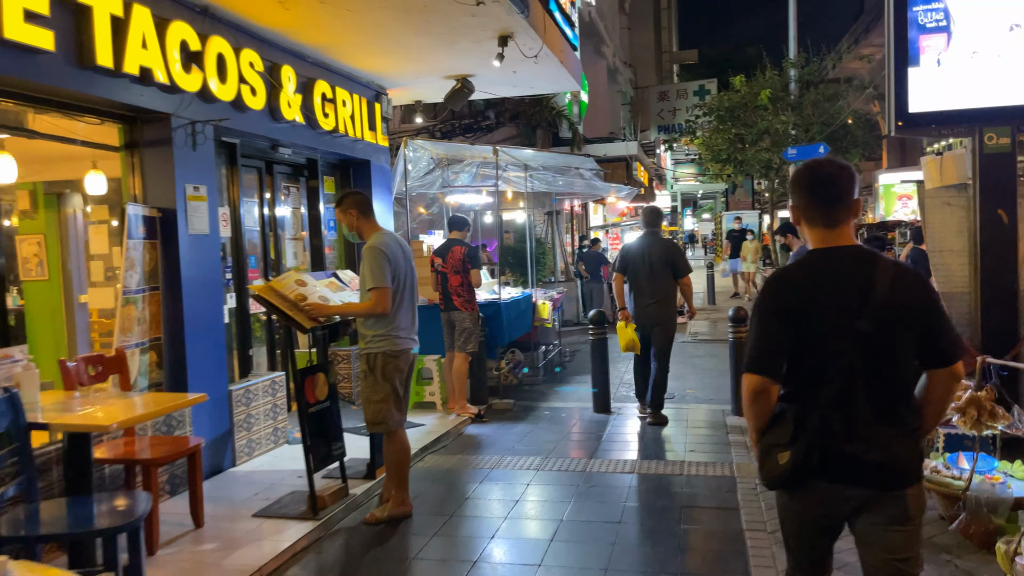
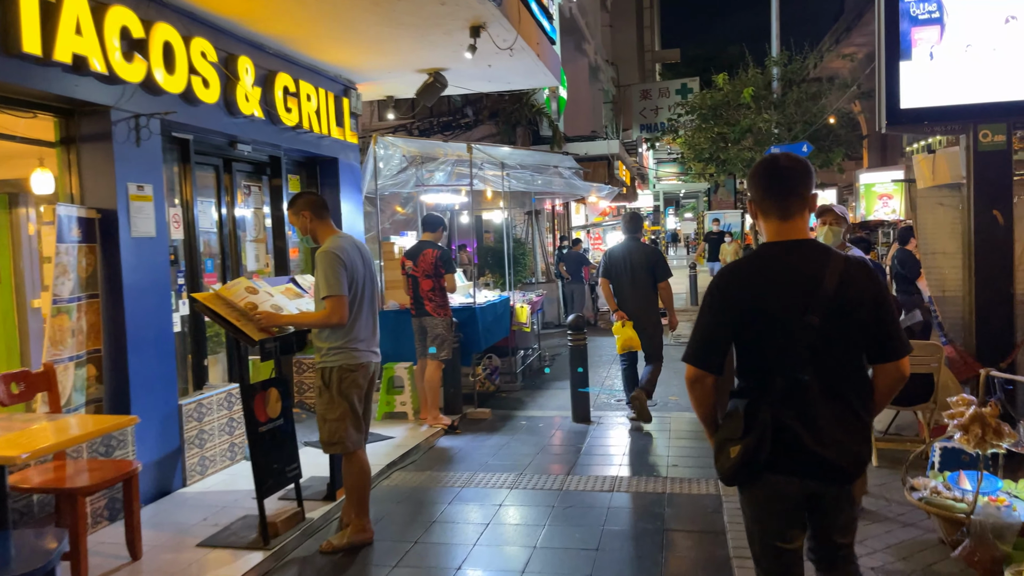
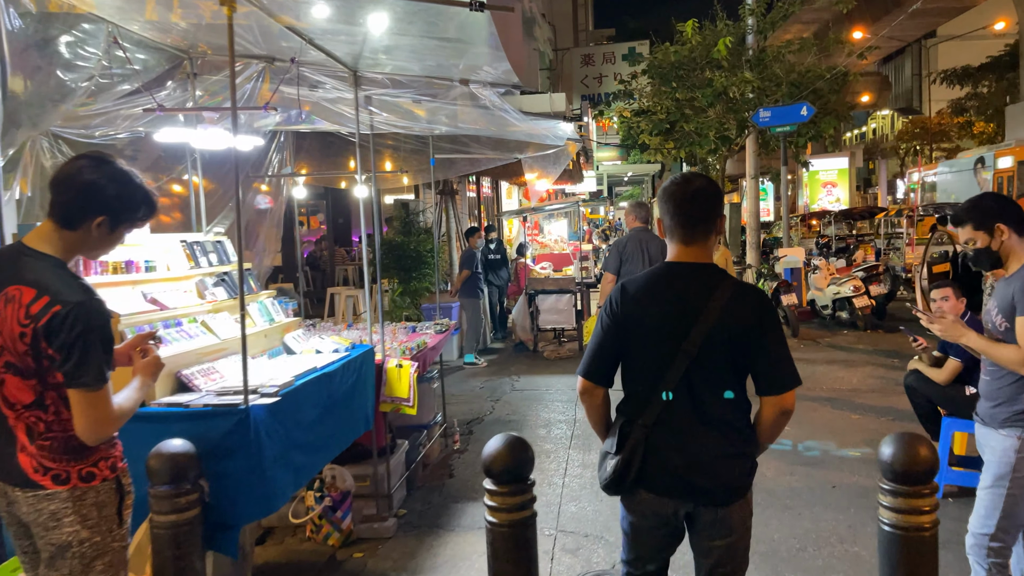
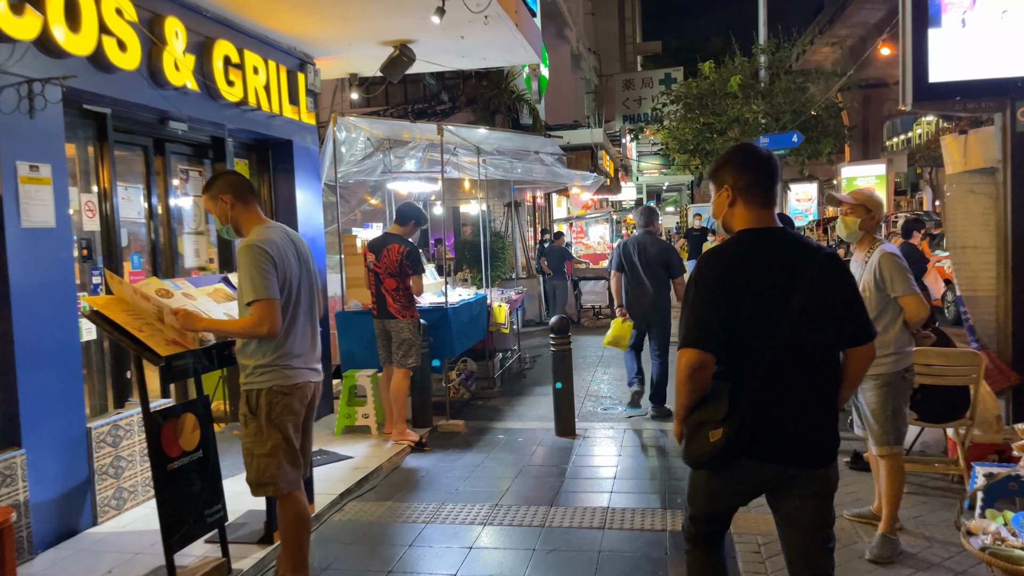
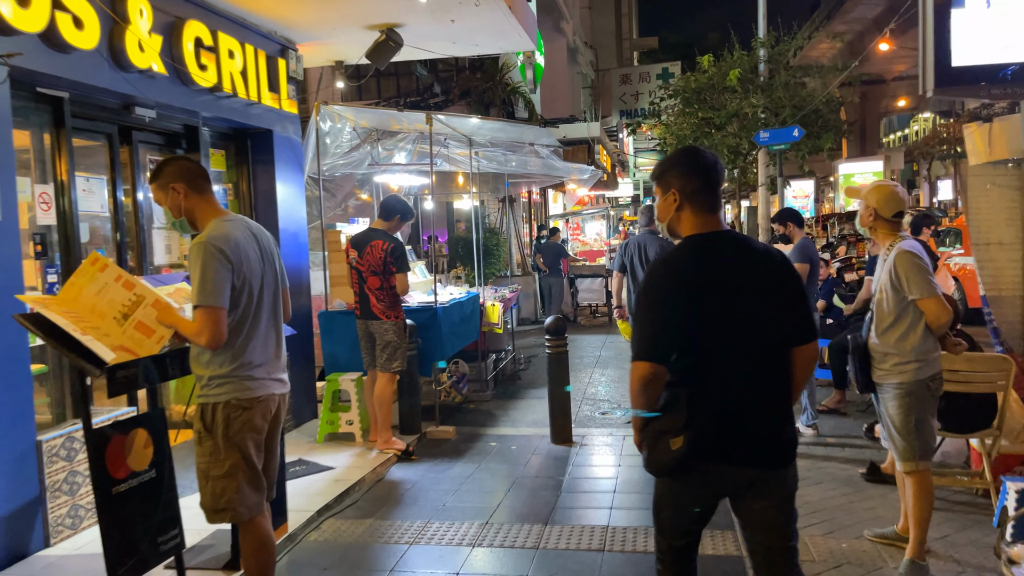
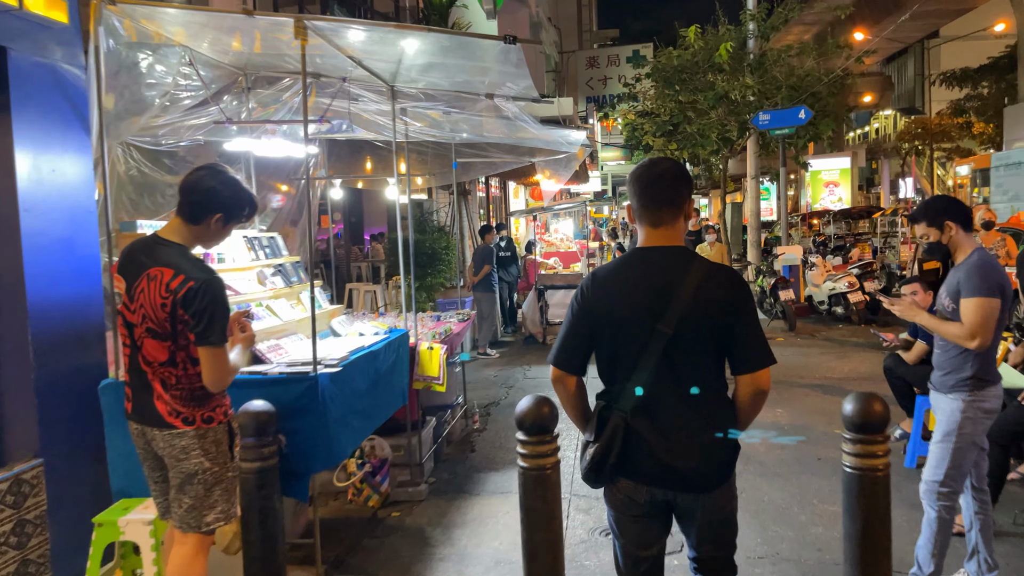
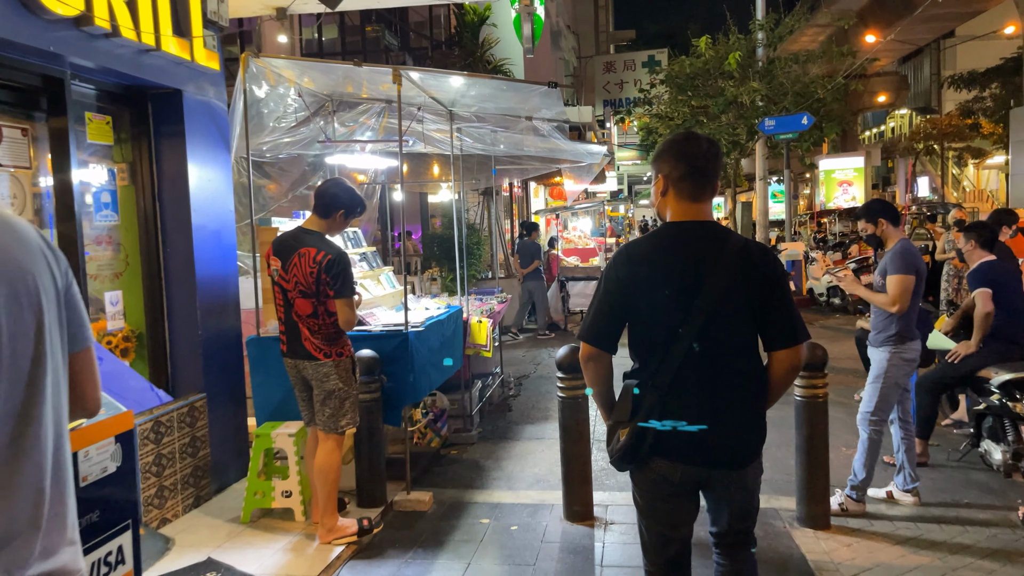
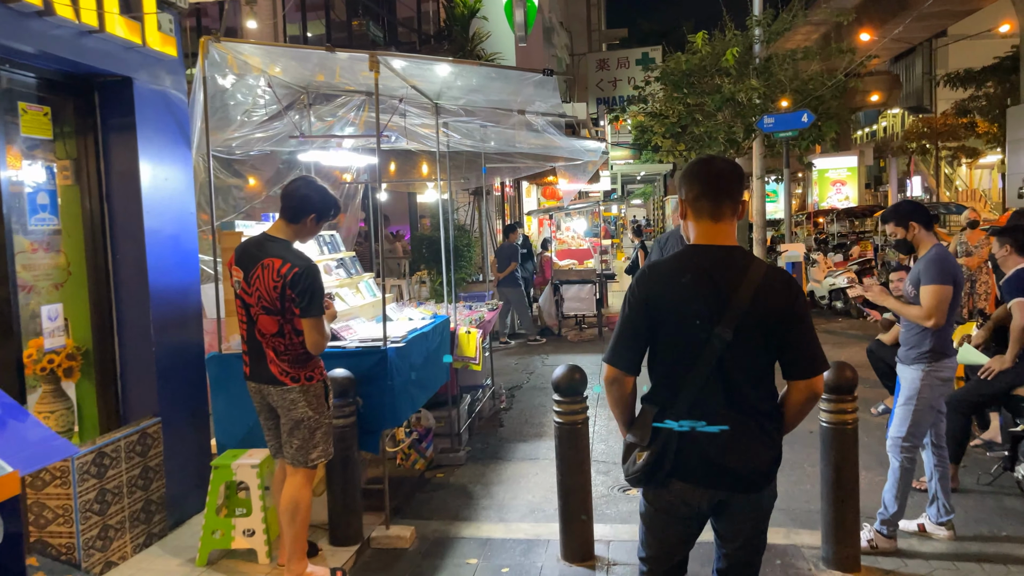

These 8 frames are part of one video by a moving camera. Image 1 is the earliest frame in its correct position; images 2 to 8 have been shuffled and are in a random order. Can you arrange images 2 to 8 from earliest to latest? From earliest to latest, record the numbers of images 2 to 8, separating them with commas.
2, 4, 5, 7, 8, 6, 3
